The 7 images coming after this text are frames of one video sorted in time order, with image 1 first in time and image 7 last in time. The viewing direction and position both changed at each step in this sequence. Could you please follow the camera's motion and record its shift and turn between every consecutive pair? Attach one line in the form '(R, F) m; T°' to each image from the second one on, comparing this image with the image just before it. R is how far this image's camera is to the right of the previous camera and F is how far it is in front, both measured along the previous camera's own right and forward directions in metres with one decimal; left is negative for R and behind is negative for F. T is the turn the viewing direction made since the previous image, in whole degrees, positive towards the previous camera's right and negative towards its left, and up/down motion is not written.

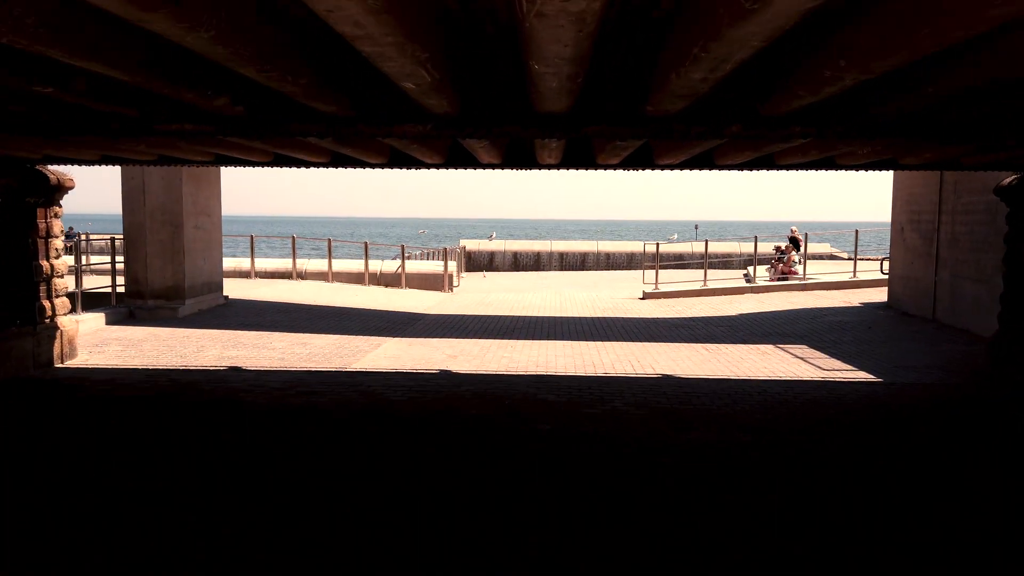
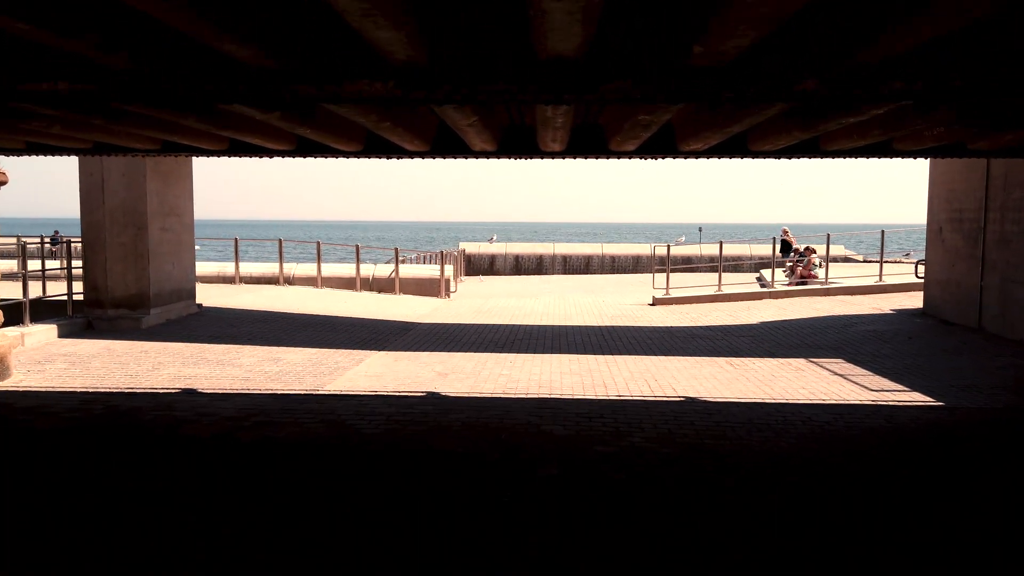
(0.0, +1.3) m; 0°
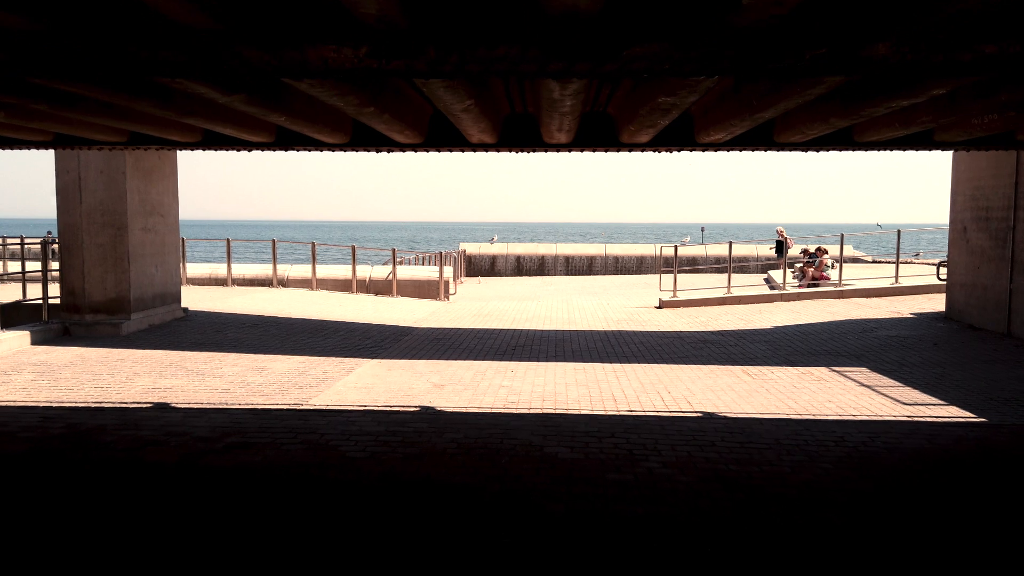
(0.0, +0.7) m; 0°
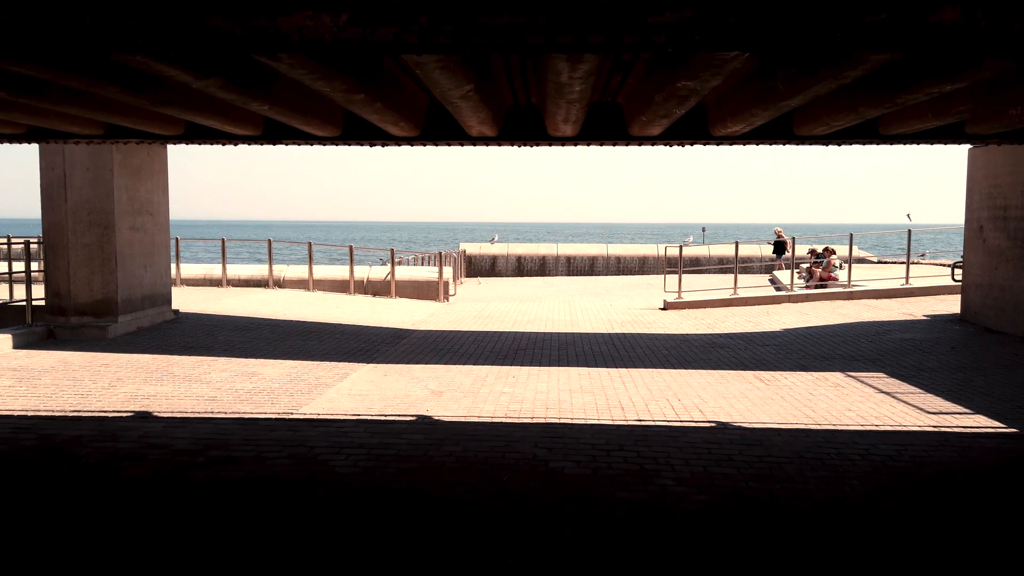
(0.0, +0.4) m; 0°
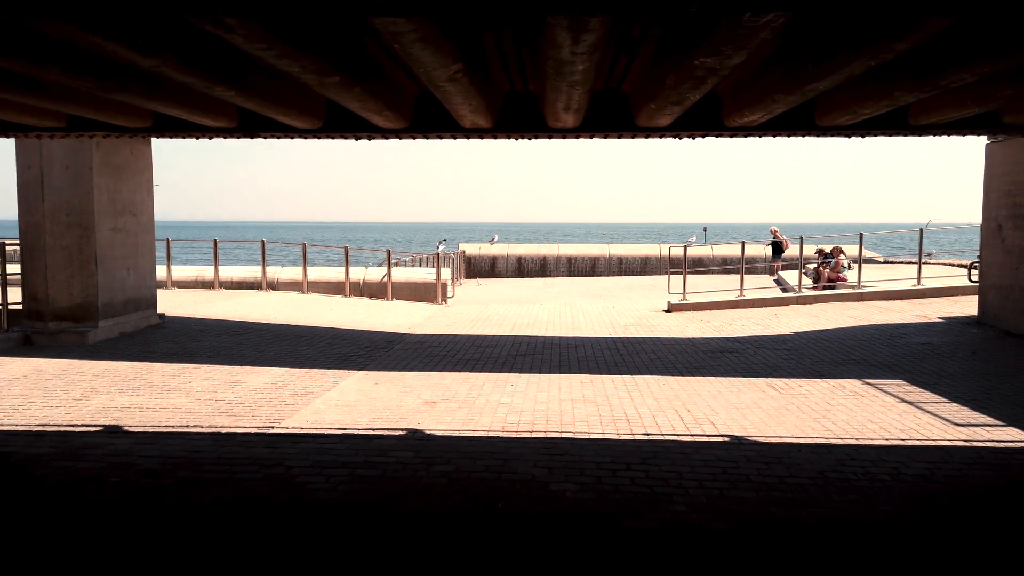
(0.0, +0.5) m; 0°
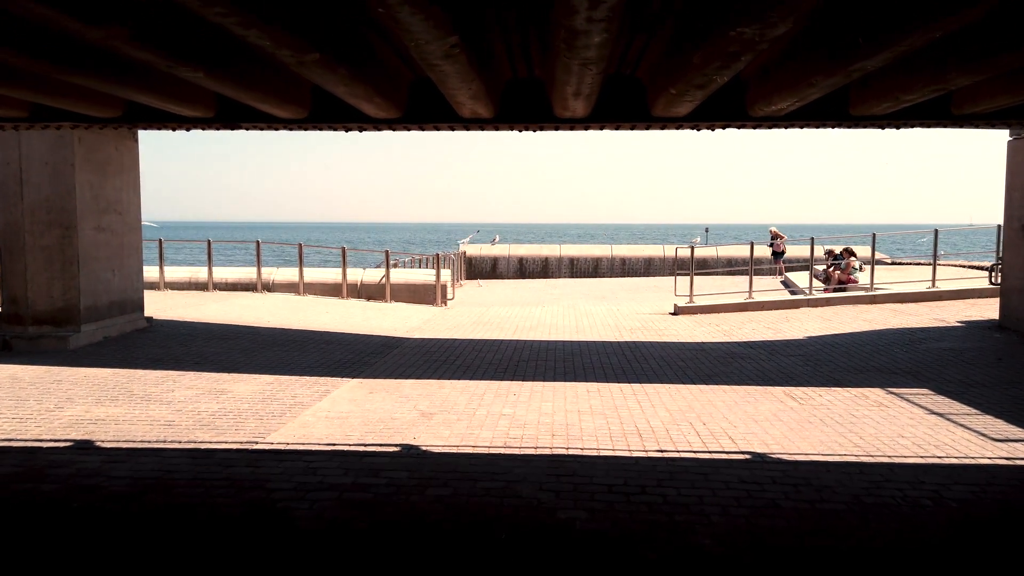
(0.0, +0.5) m; 0°
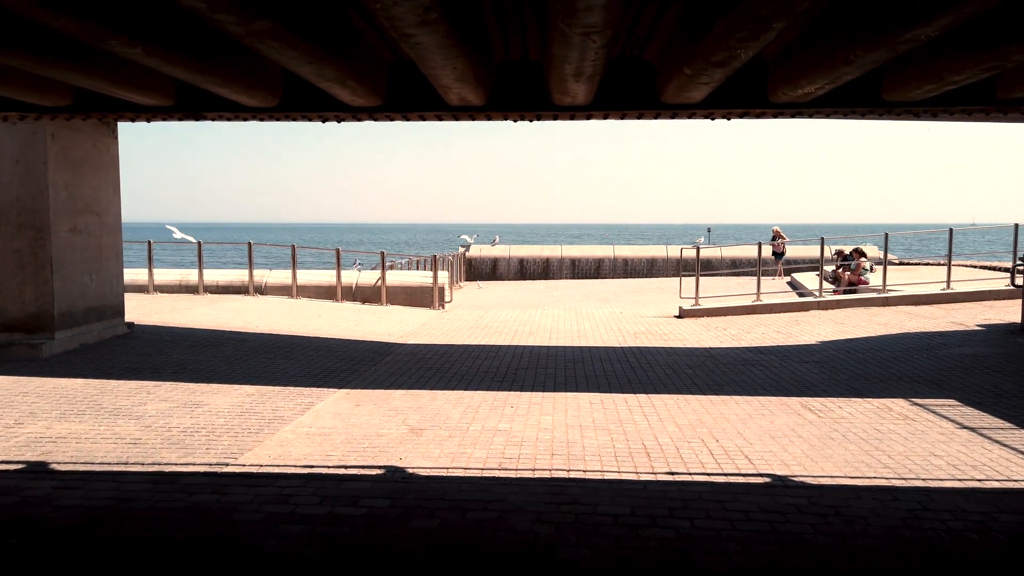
(0.0, +0.5) m; 0°
